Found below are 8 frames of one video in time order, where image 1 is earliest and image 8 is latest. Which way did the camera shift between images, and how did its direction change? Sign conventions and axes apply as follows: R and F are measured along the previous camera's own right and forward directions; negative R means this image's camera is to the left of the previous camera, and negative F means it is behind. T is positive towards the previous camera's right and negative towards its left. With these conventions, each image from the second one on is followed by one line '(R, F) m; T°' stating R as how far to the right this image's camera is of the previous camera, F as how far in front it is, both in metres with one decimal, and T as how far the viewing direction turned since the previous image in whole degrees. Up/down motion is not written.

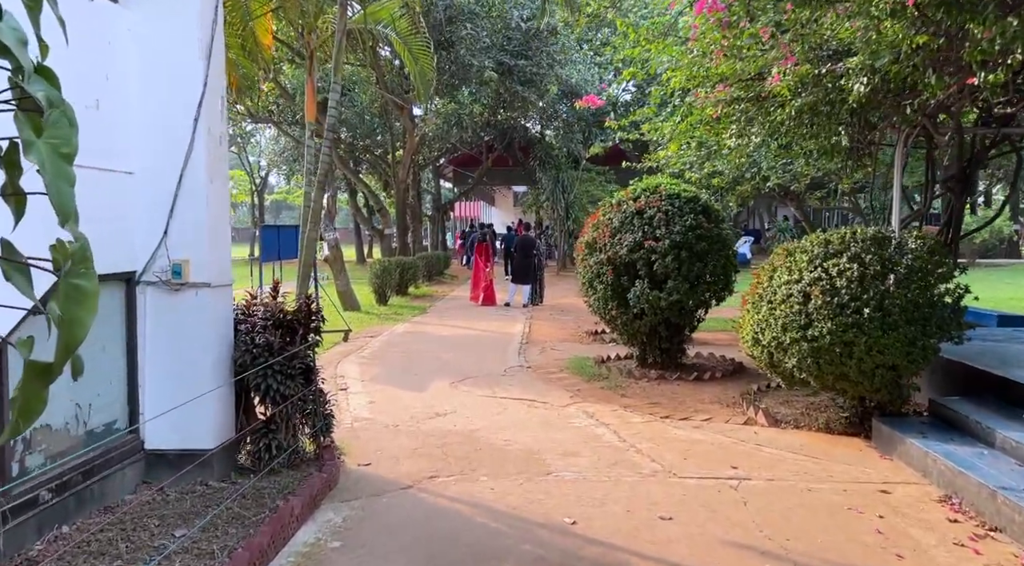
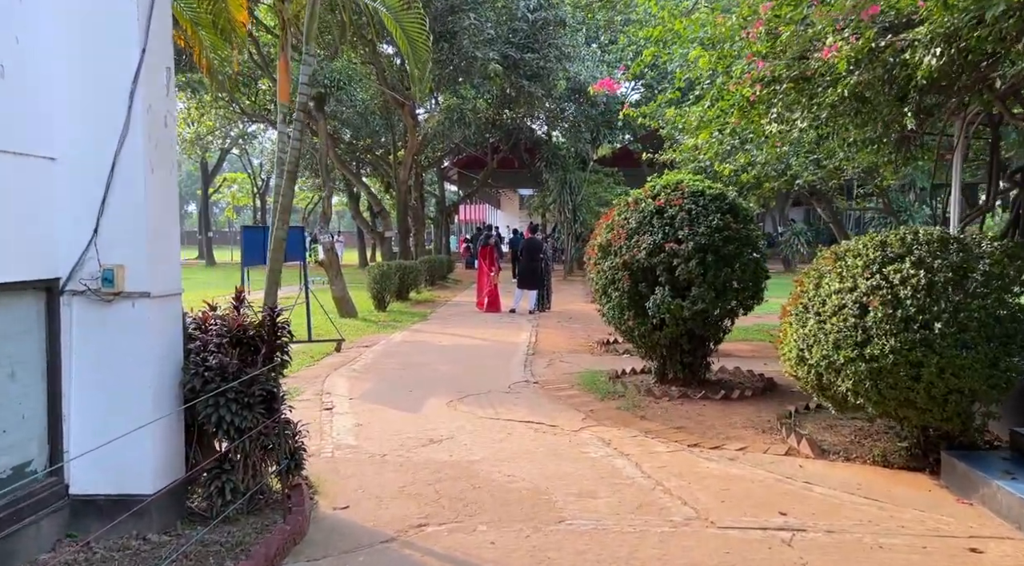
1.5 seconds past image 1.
(0.0, +0.8) m; 0°
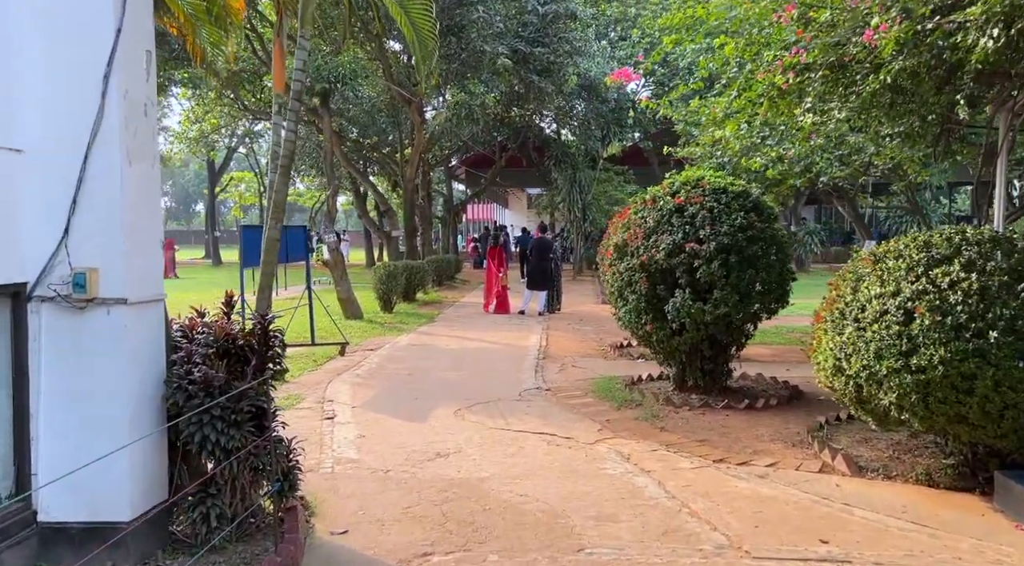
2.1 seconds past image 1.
(0.0, +0.4) m; -1°
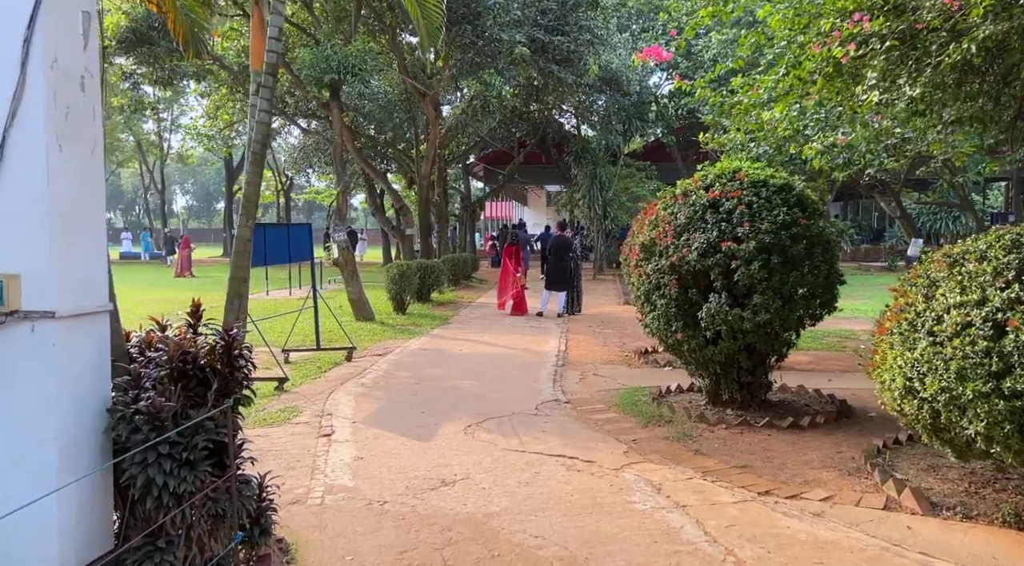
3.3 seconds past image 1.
(0.0, +0.7) m; -1°
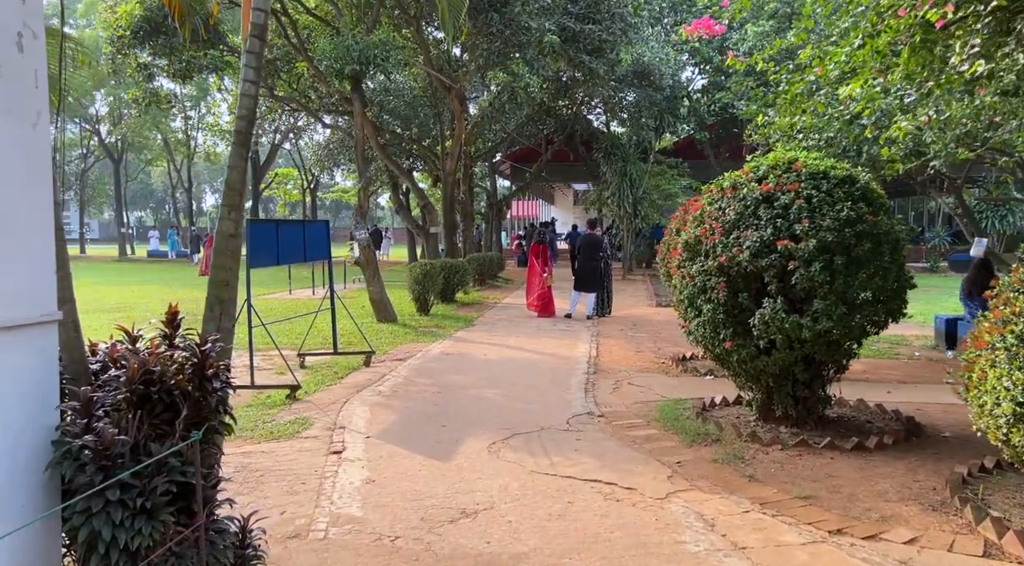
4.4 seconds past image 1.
(0.0, +0.6) m; -2°
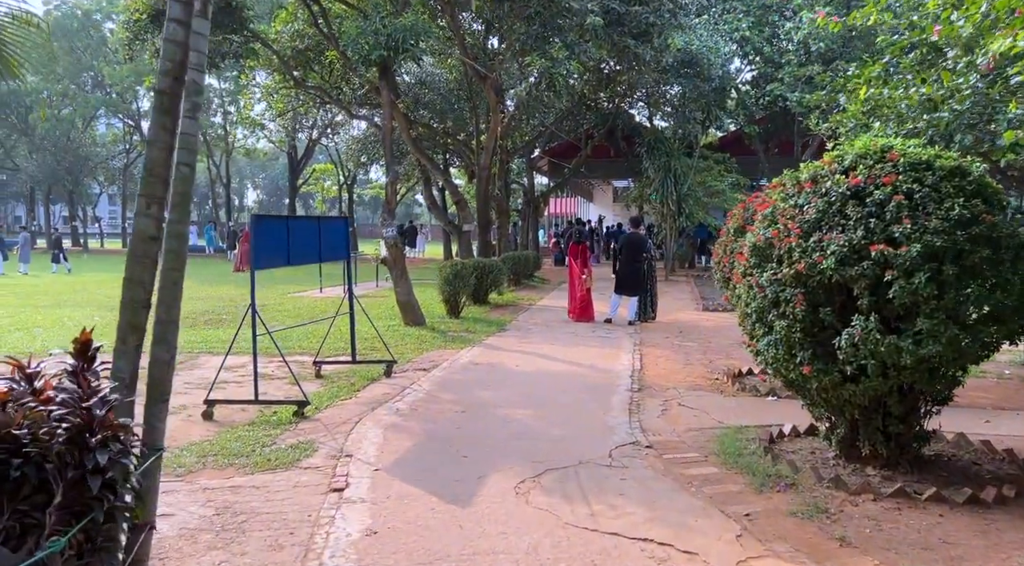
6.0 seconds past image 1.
(0.0, +0.9) m; -3°
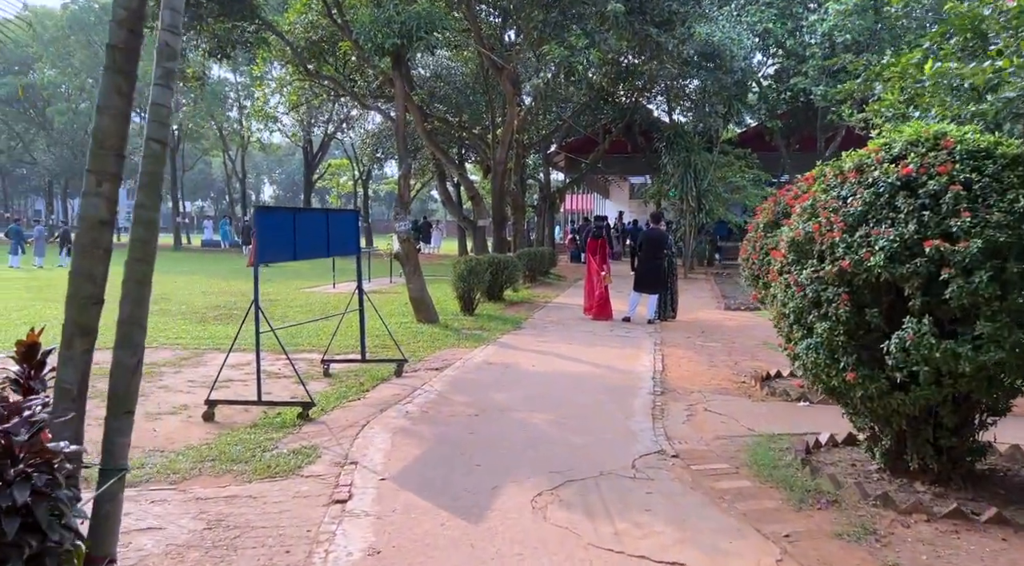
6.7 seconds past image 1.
(0.0, +0.4) m; -1°
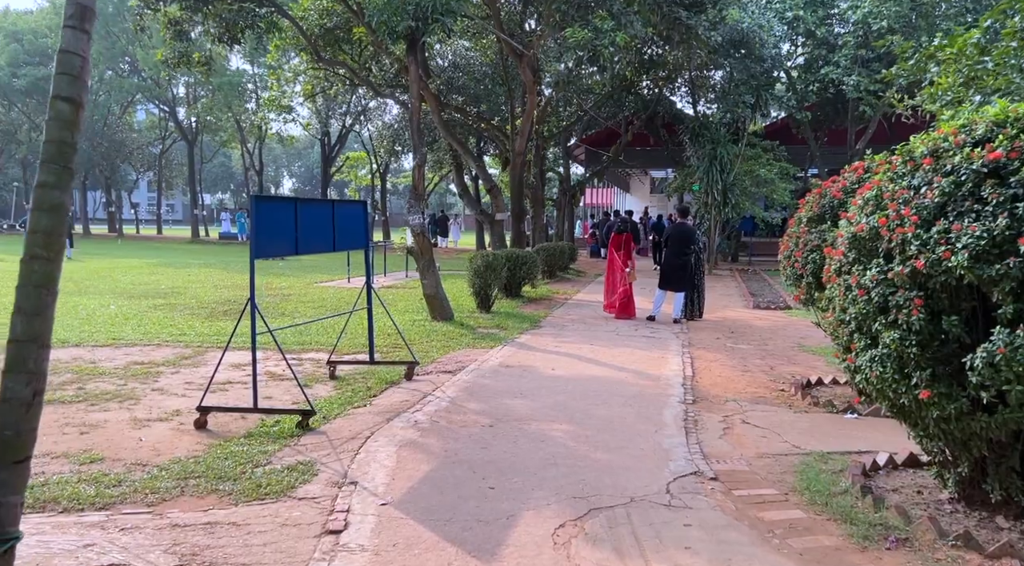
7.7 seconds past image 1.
(0.0, +0.6) m; -1°
